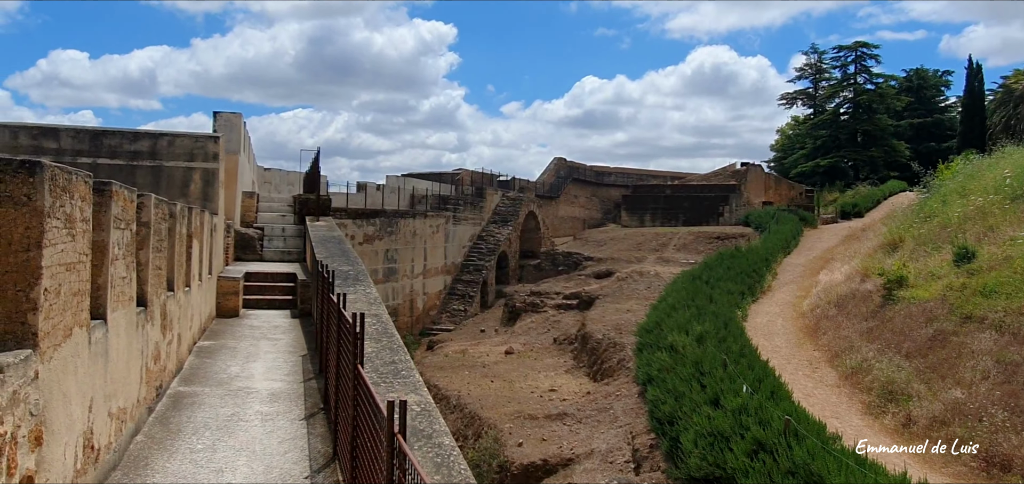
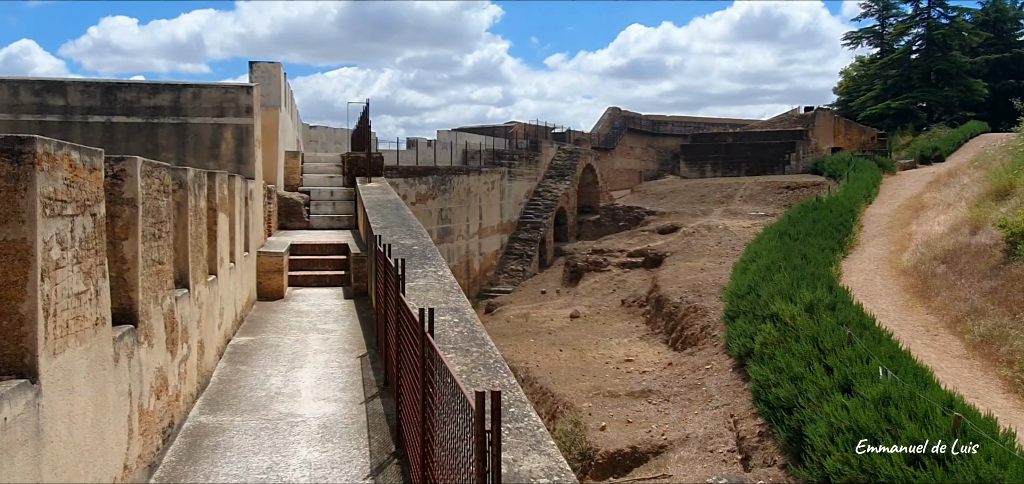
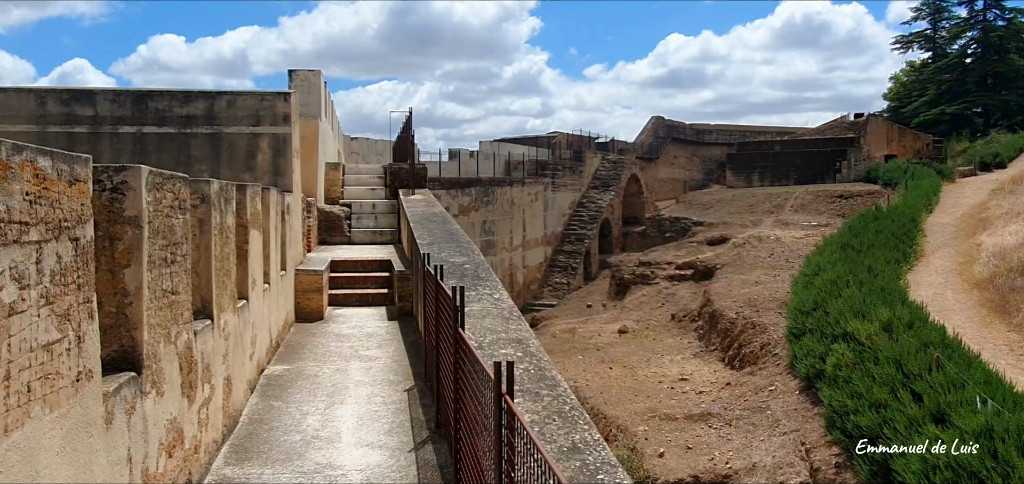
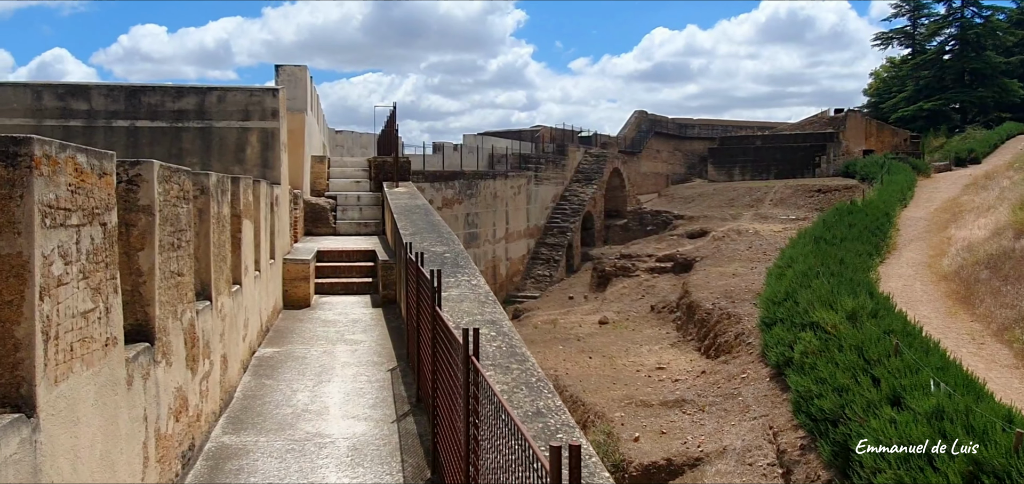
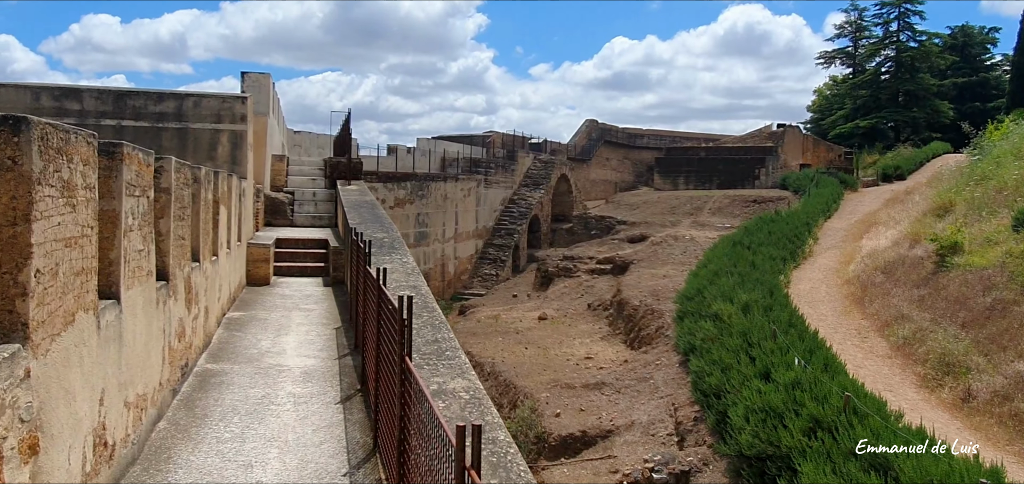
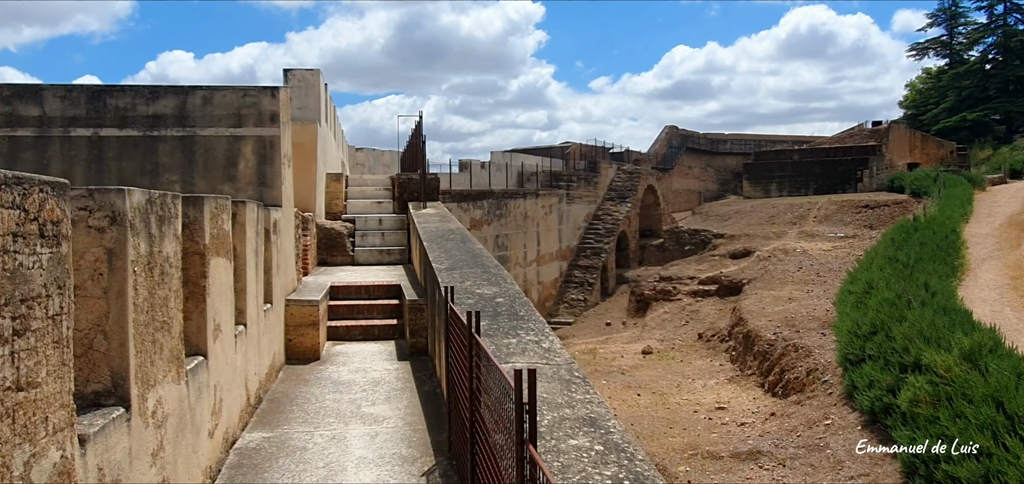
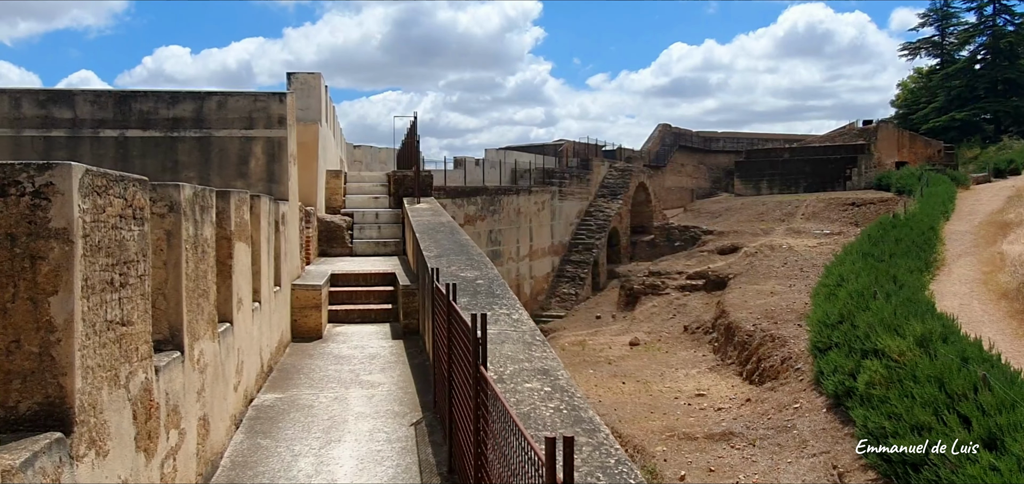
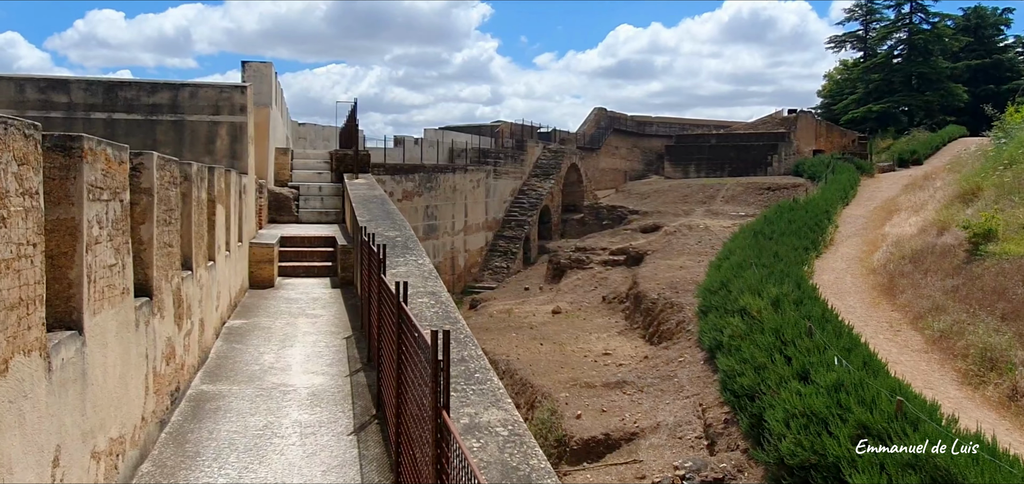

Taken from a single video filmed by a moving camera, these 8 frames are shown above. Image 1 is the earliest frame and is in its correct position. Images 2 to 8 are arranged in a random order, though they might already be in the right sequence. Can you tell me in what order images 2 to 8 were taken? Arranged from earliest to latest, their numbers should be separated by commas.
5, 8, 2, 4, 3, 7, 6
